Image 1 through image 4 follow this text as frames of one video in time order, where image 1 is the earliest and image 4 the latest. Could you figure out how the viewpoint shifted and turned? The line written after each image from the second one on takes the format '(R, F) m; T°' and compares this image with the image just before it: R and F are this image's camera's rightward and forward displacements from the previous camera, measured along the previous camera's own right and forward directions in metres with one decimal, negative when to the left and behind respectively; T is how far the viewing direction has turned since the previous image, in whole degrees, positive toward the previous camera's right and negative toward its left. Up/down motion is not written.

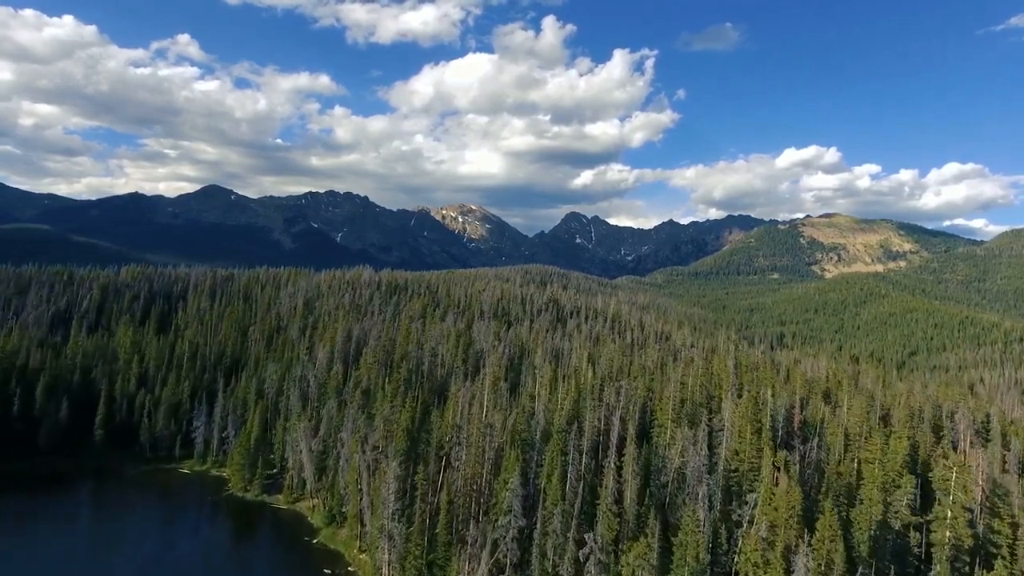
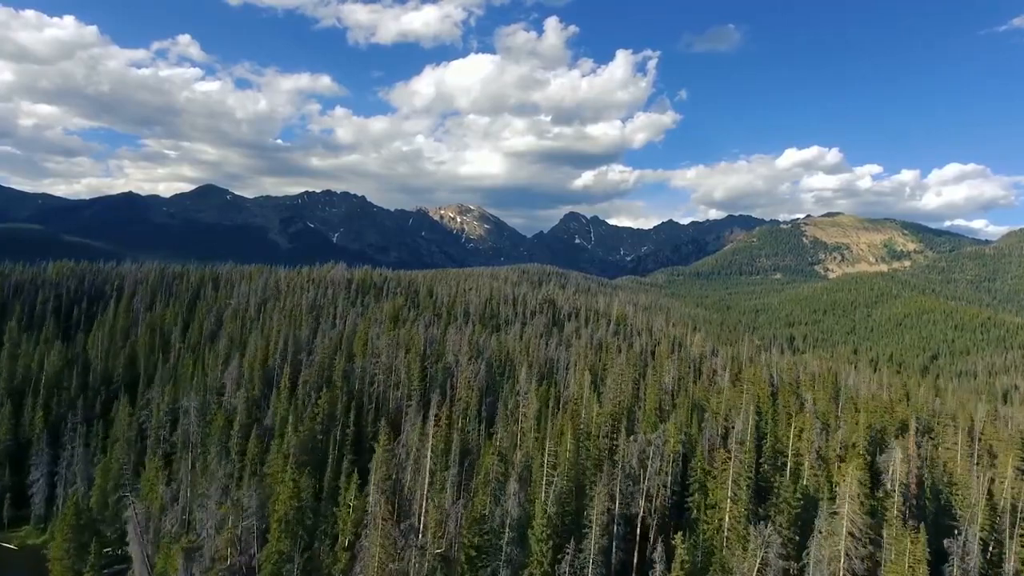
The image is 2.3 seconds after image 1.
(+2.1, +39.6) m; 0°
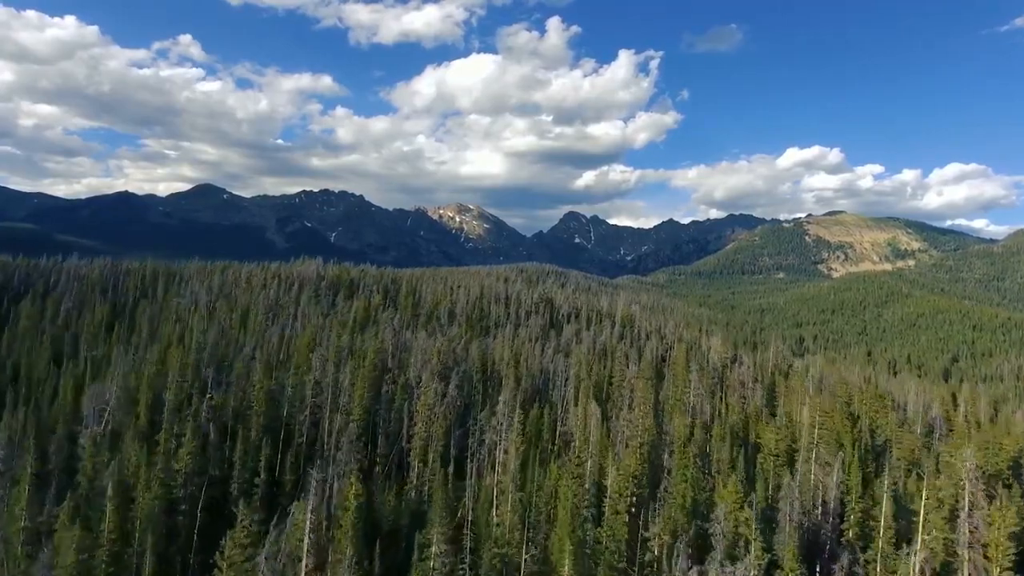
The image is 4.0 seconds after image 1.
(+1.5, +31.7) m; 0°
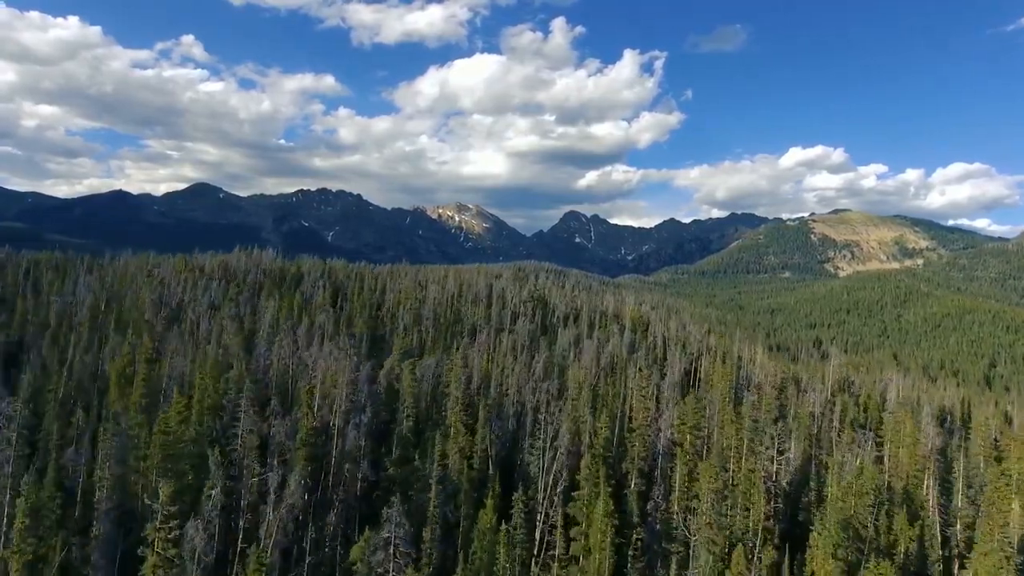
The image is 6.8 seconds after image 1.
(+2.8, +50.2) m; 0°
